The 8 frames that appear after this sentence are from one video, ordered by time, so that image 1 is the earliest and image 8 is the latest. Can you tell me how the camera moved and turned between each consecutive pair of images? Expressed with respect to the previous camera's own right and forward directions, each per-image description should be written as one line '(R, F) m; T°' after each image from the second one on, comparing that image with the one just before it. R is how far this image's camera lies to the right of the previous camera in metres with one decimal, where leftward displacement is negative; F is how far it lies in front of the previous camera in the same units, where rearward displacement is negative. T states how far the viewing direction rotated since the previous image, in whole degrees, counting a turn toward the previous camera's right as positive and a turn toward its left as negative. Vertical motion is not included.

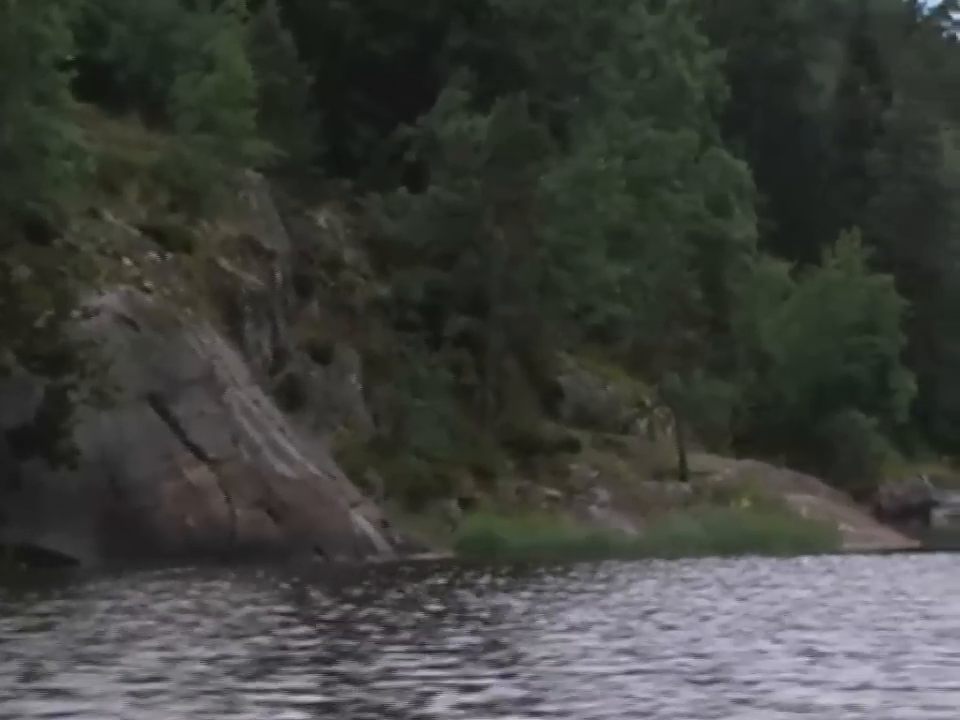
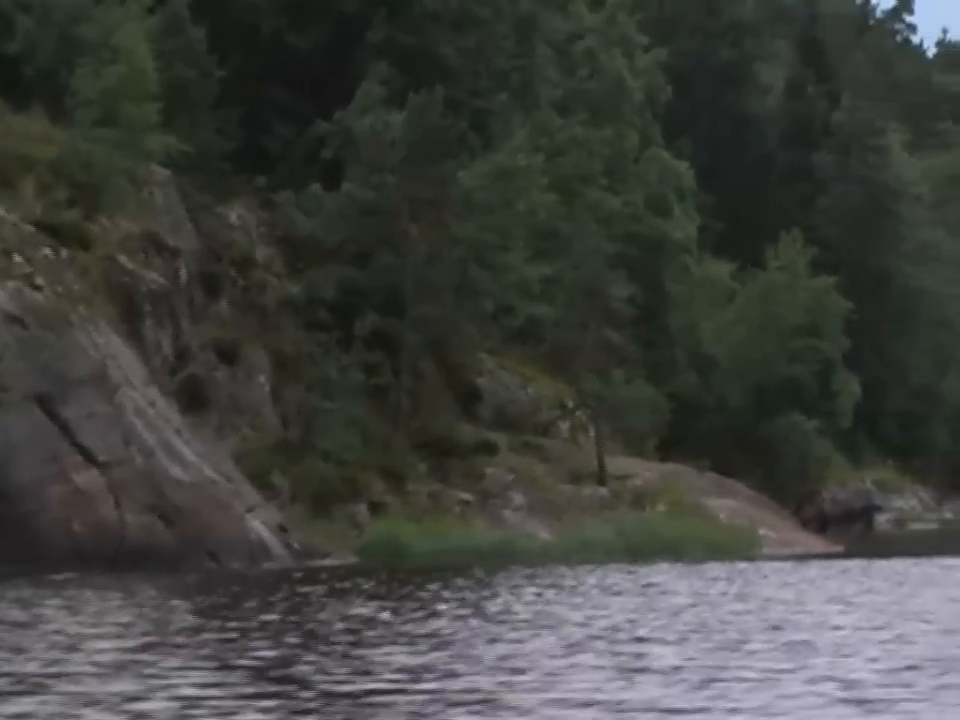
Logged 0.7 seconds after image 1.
(+0.9, +0.9) m; +1°
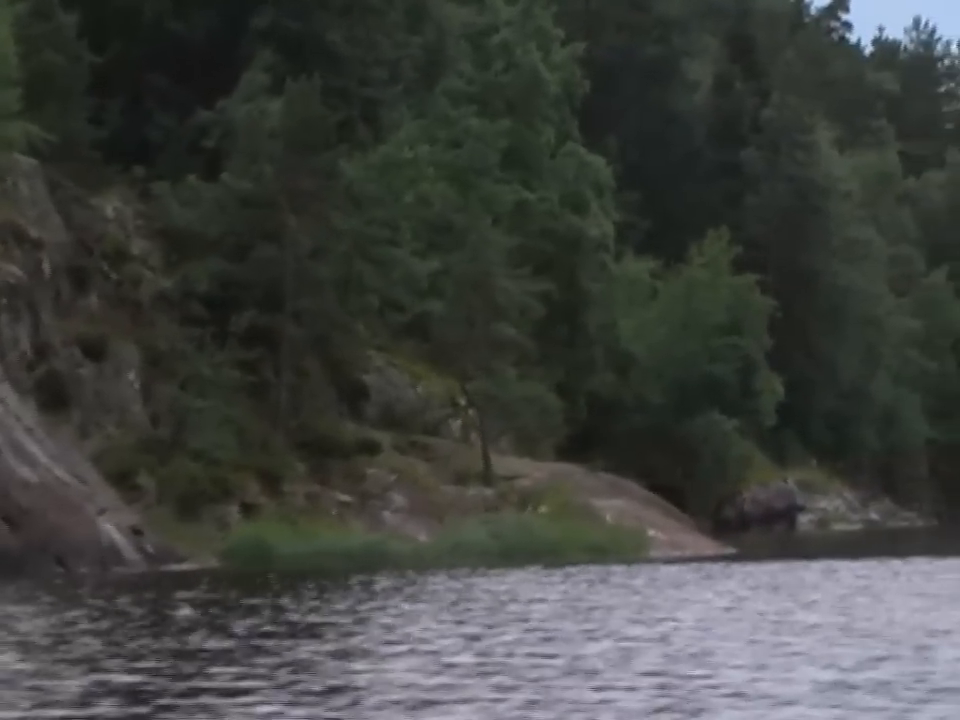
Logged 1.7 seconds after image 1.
(+1.2, +1.2) m; +1°
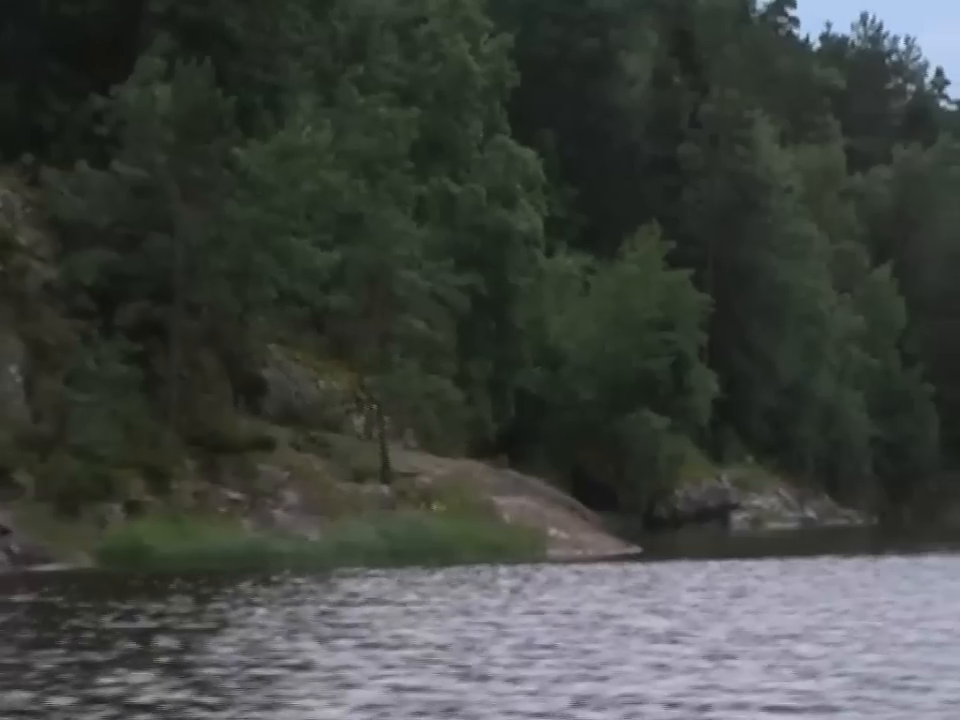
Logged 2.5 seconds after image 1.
(+1.1, +1.1) m; +1°
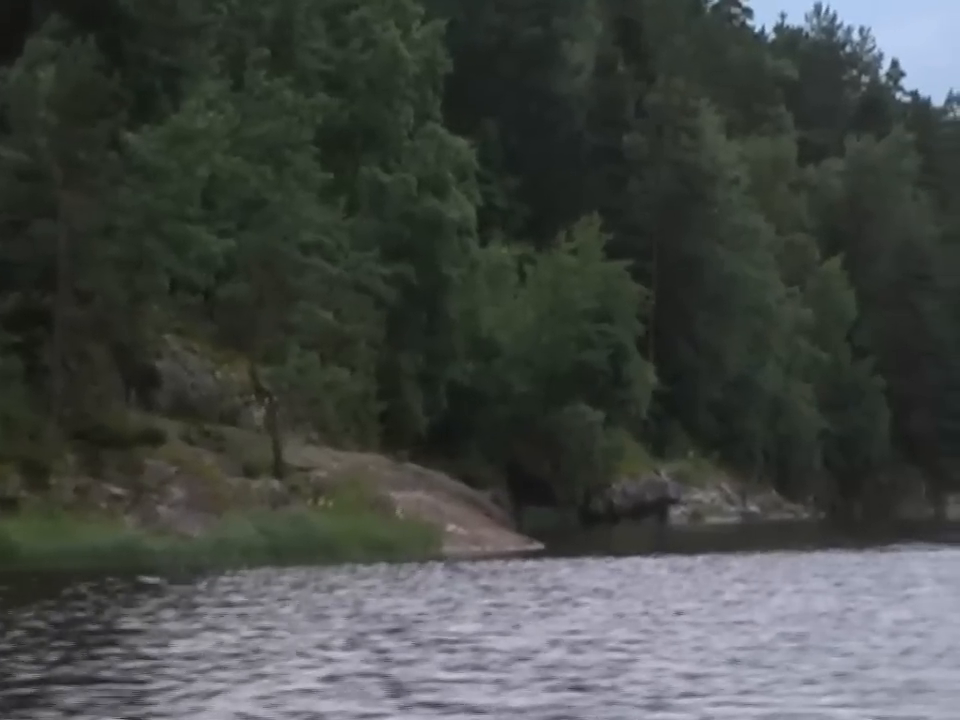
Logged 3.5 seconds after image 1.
(+1.2, +1.3) m; +1°
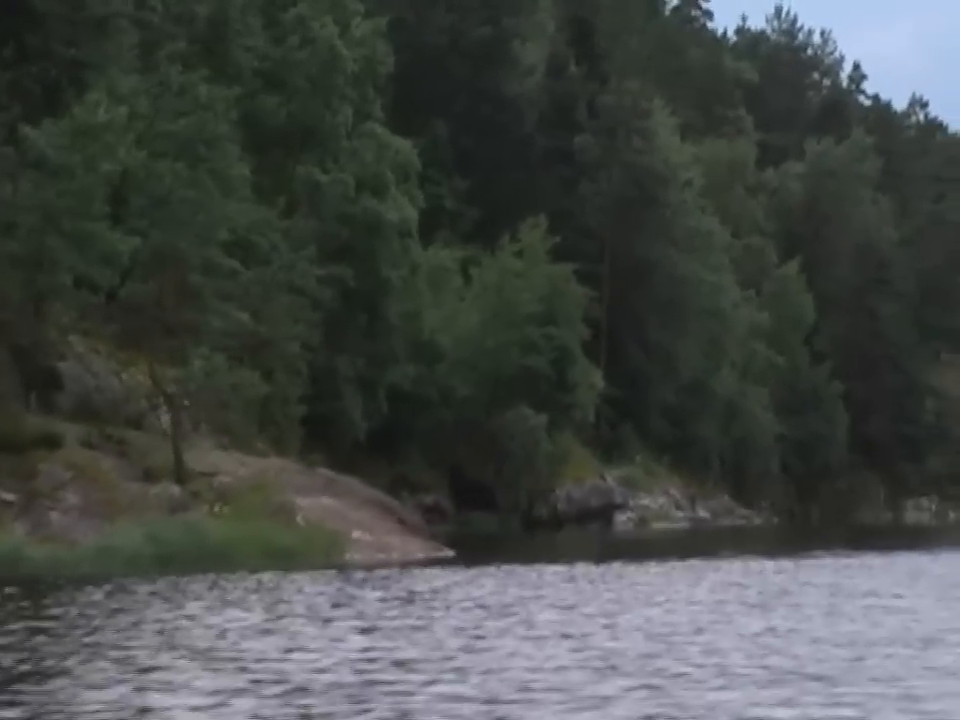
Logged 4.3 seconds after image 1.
(+1.0, +1.1) m; +1°
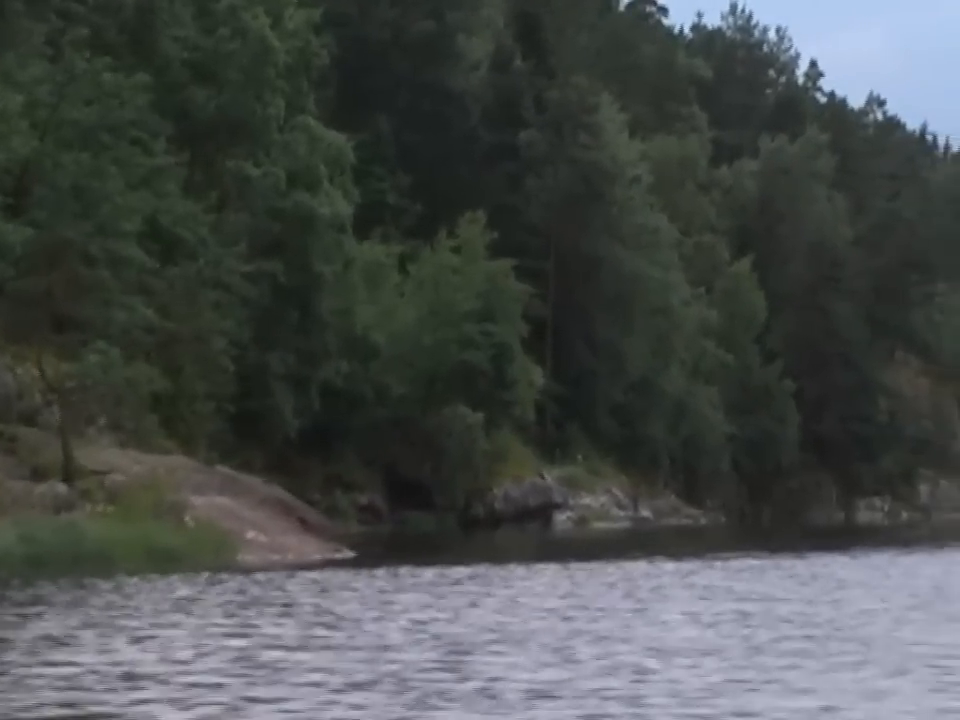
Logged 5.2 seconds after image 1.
(+1.1, +1.1) m; +1°
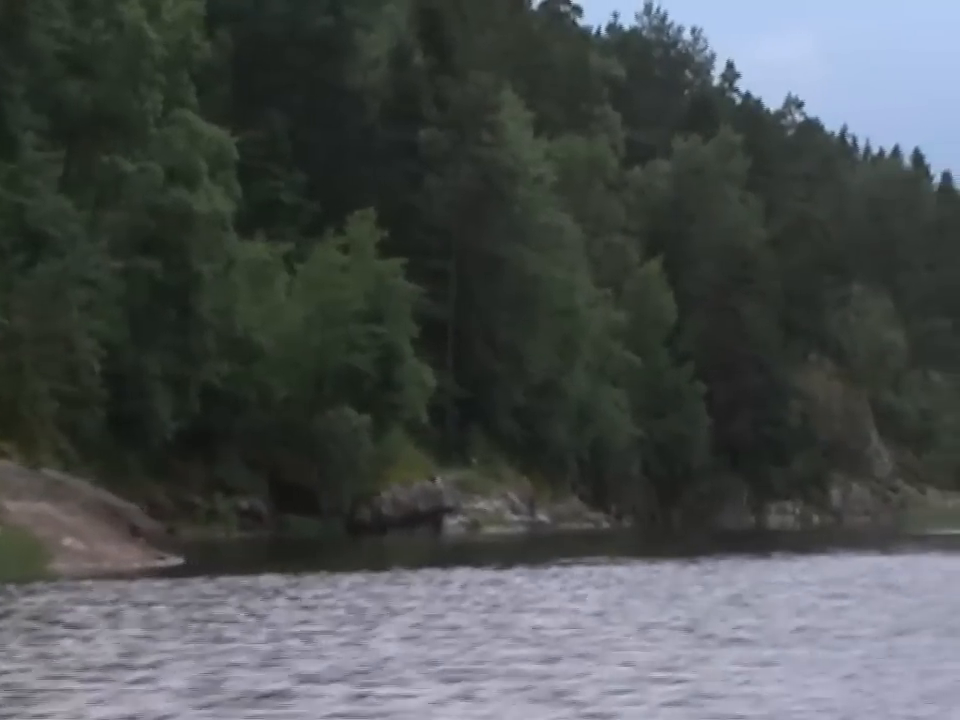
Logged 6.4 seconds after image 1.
(+1.5, +1.5) m; +2°
